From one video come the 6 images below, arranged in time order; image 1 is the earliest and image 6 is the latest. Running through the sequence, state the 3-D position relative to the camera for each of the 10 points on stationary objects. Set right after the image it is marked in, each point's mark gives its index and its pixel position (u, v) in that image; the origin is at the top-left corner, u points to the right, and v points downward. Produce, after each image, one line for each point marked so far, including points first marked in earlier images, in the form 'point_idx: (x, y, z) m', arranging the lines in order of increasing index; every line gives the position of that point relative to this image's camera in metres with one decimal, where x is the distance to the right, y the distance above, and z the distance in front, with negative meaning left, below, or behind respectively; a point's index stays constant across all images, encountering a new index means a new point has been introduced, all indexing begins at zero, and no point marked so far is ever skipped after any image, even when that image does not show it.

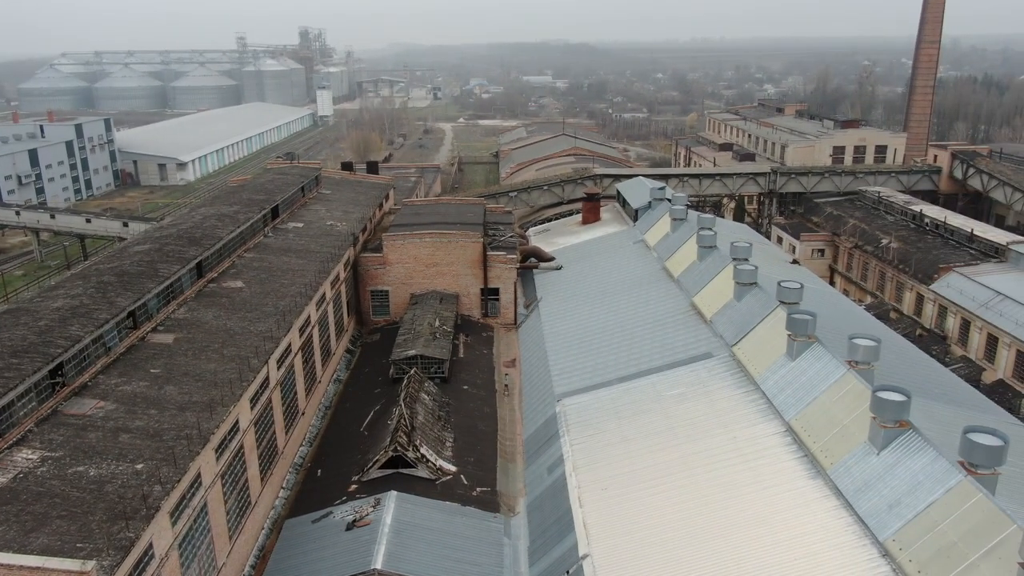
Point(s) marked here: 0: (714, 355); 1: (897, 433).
0: (+4.3, -1.4, +16.8) m
1: (+5.5, -2.1, +11.3) m
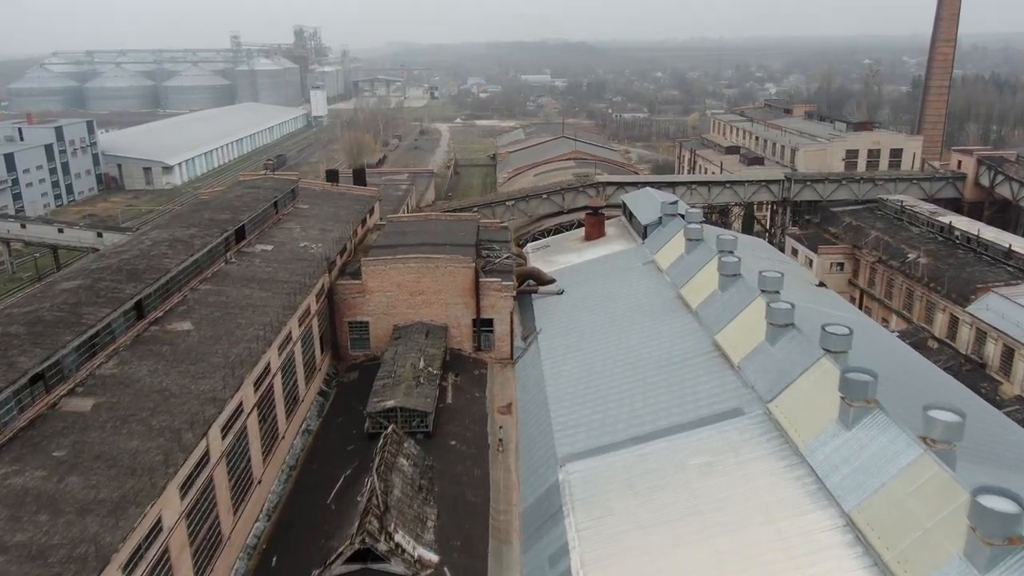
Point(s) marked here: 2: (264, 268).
0: (+4.2, -2.3, +14.2) m
1: (+5.5, -2.9, +8.7) m
2: (-6.1, +0.5, +19.4) m
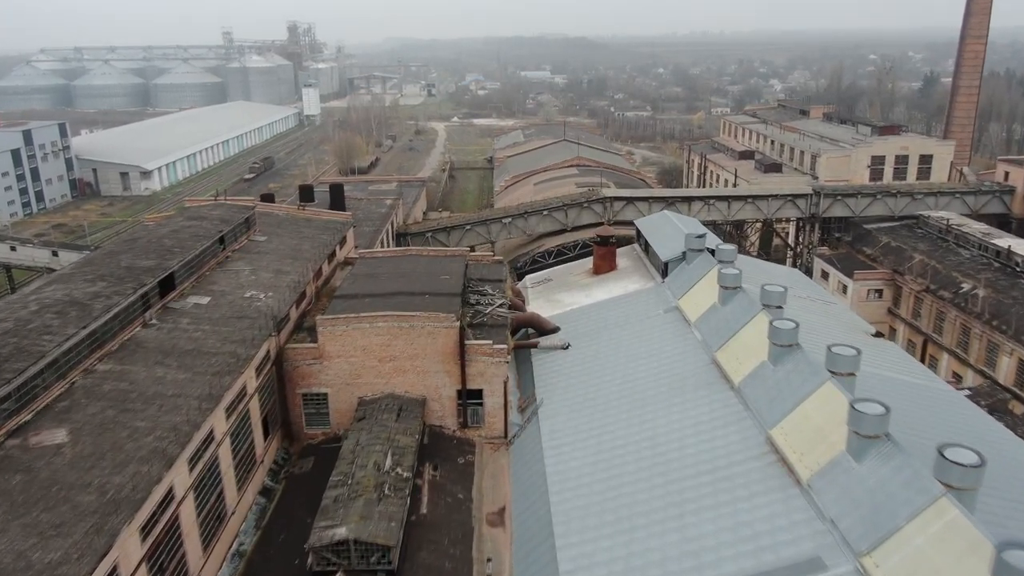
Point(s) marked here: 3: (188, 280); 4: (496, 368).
0: (+4.1, -3.6, +10.2) m
1: (+5.3, -4.3, +4.7) m
2: (-6.3, -0.8, +15.4) m
3: (-7.3, +0.2, +17.8) m
4: (-0.3, -1.7, +16.5) m
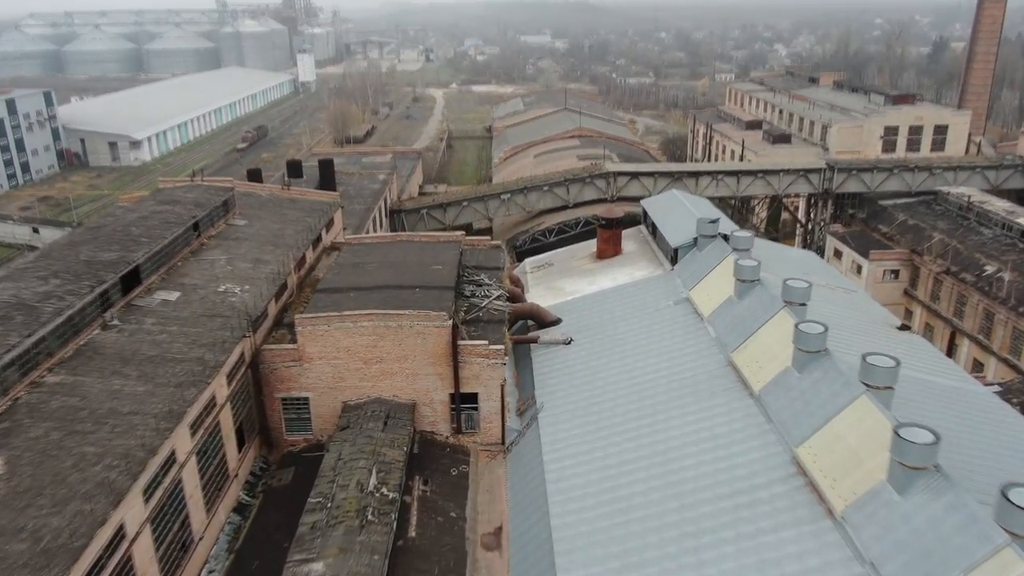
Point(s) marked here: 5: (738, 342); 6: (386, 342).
0: (+4.0, -3.8, +8.9) m
1: (+5.3, -4.7, +3.4) m
2: (-6.3, -0.8, +13.9) m
3: (-7.4, +0.3, +16.3) m
4: (-0.4, -1.6, +15.2) m
5: (+4.4, -1.0, +15.3) m
6: (-2.4, -1.0, +14.9) m
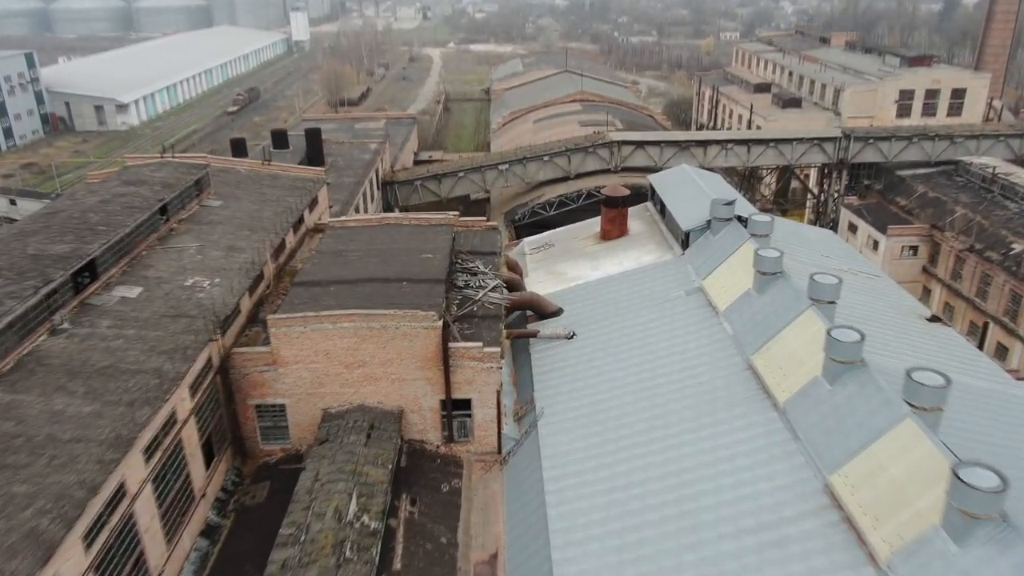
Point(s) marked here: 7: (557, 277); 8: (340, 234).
0: (+4.0, -4.0, +7.5) m
1: (+5.2, -5.2, +2.1) m
2: (-6.4, -0.8, +12.5) m
3: (-7.4, +0.4, +14.8) m
4: (-0.4, -1.5, +13.7) m
5: (+4.3, -1.0, +13.9) m
6: (-2.4, -1.0, +13.5) m
7: (+1.1, +0.3, +19.8) m
8: (-3.9, +1.2, +17.7) m
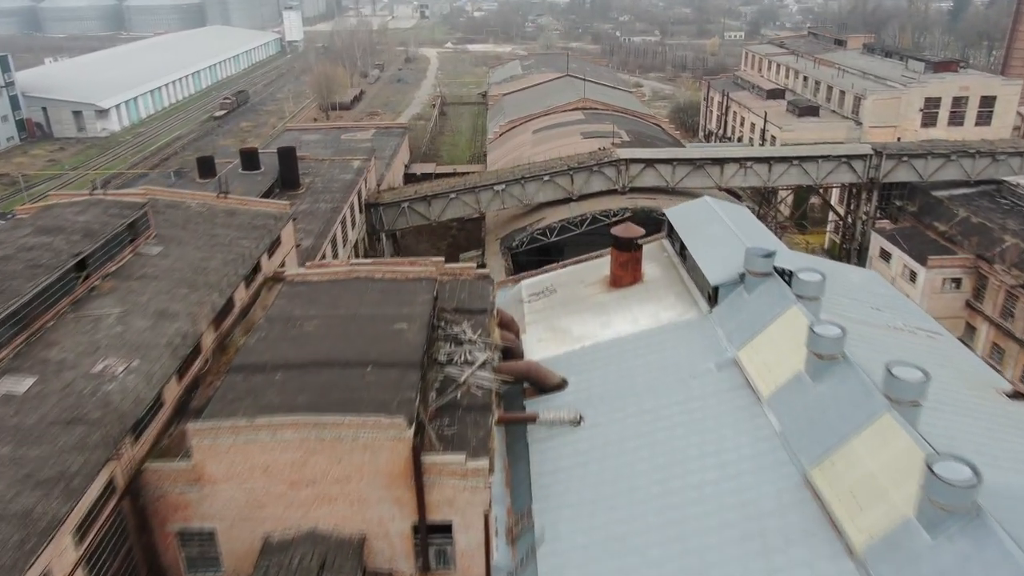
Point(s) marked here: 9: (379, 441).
0: (+3.9, -5.3, +4.5) m
1: (+5.1, -6.5, -0.9) m
2: (-6.5, -2.1, +9.5) m
3: (-7.5, -0.8, +11.8) m
4: (-0.5, -2.8, +10.7) m
5: (+4.2, -2.2, +10.9) m
6: (-2.6, -2.3, +10.5) m
7: (+1.0, -1.0, +16.8) m
8: (-4.0, -0.1, +14.7) m
9: (-1.7, -2.0, +10.4) m
